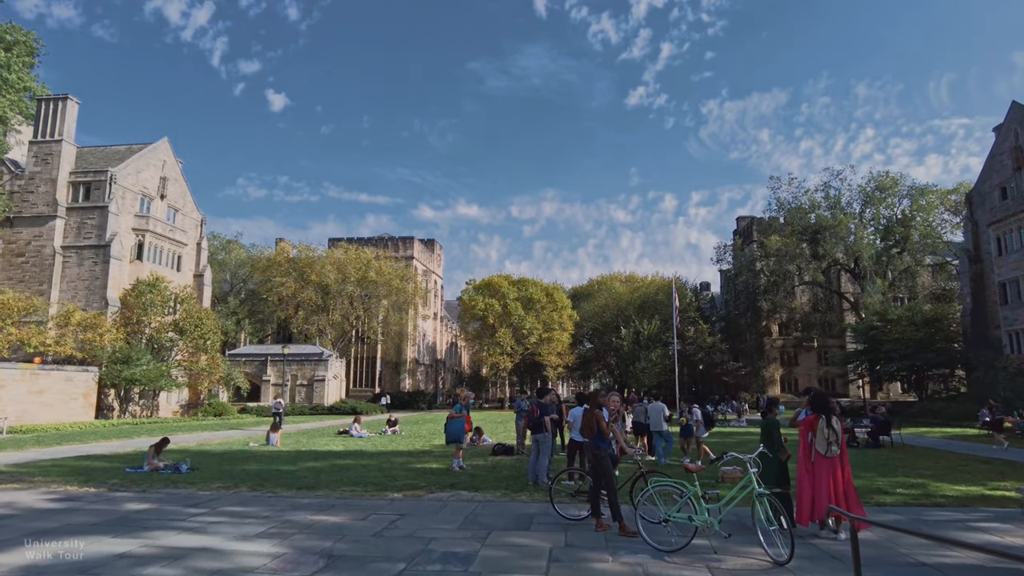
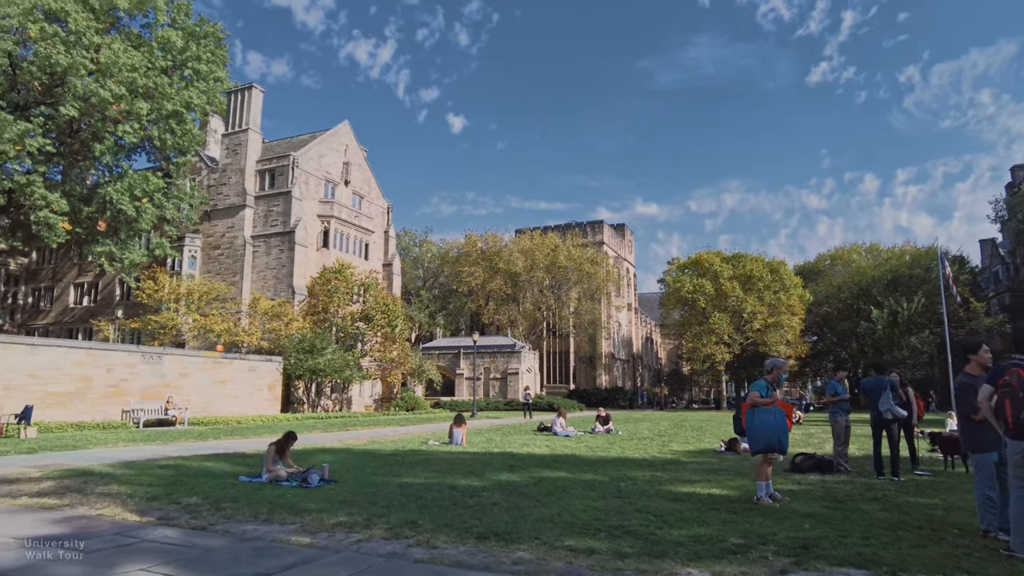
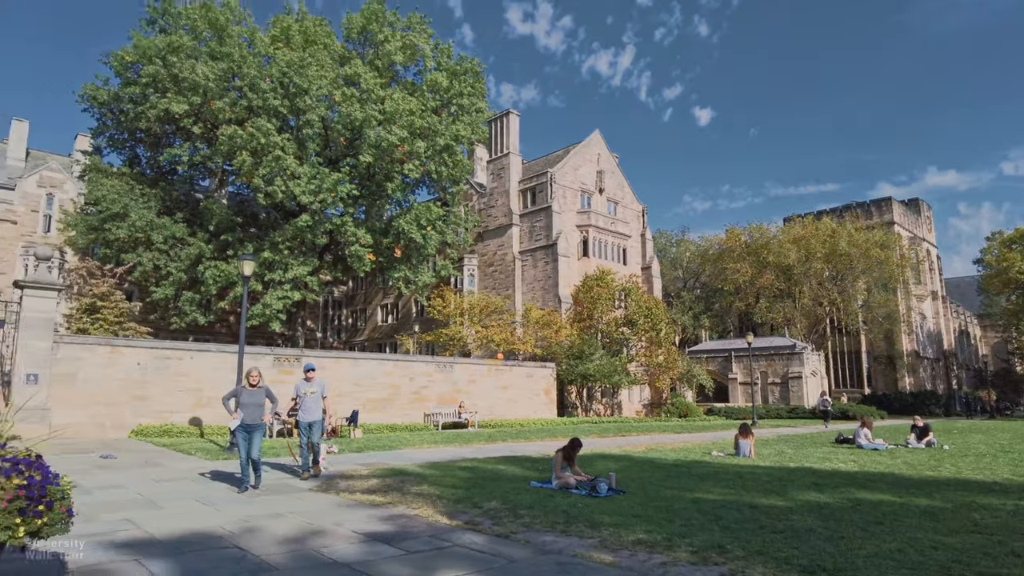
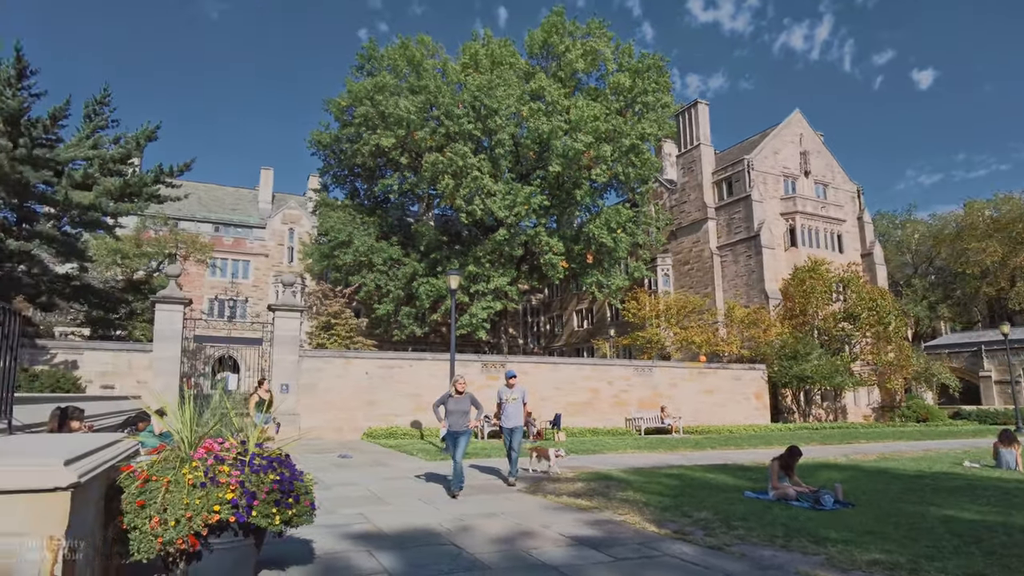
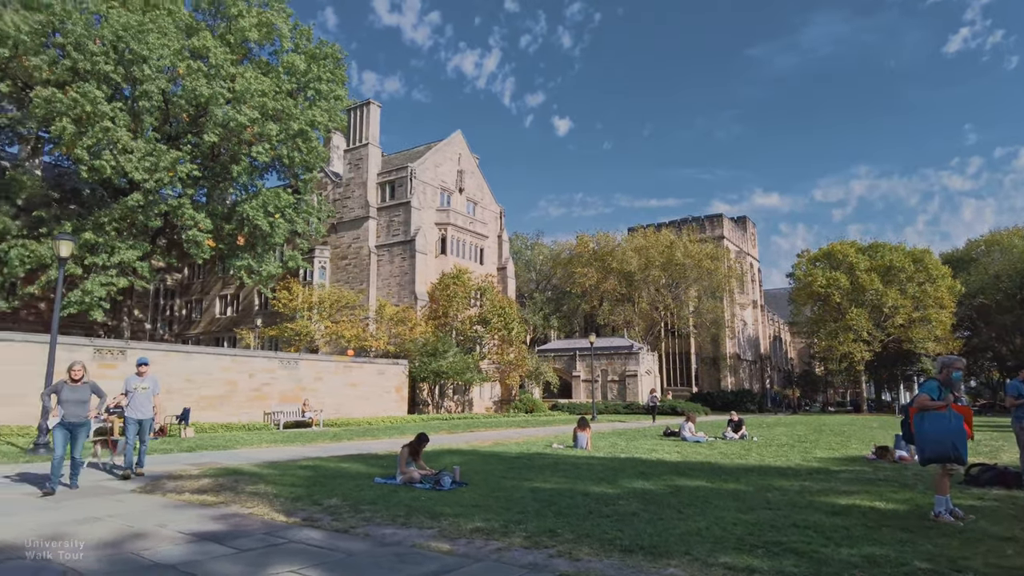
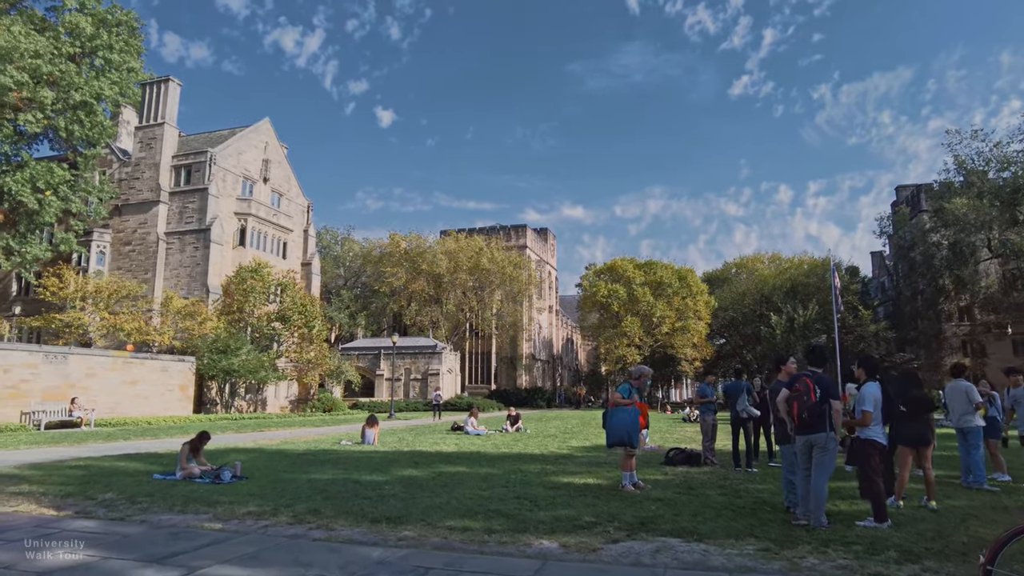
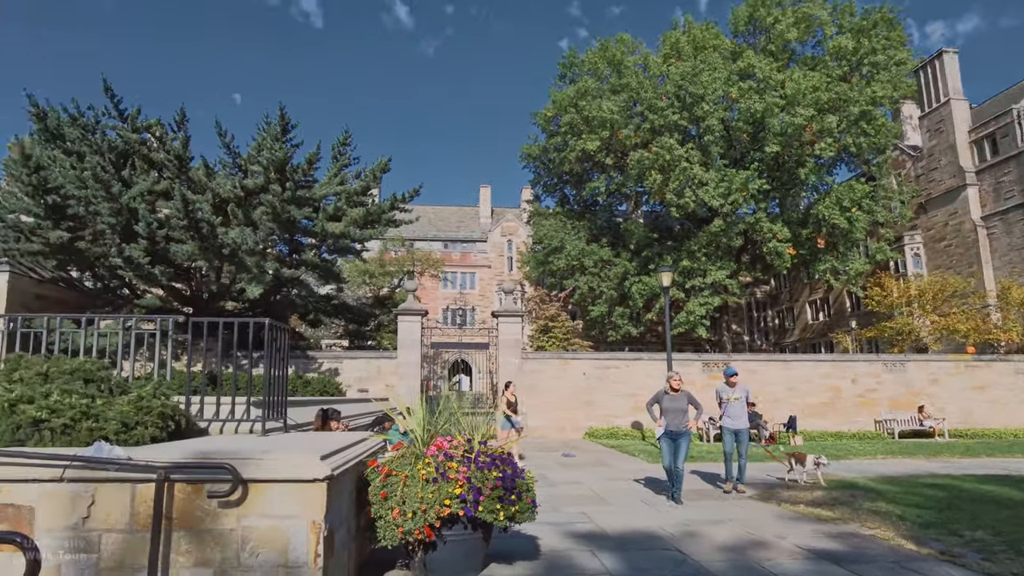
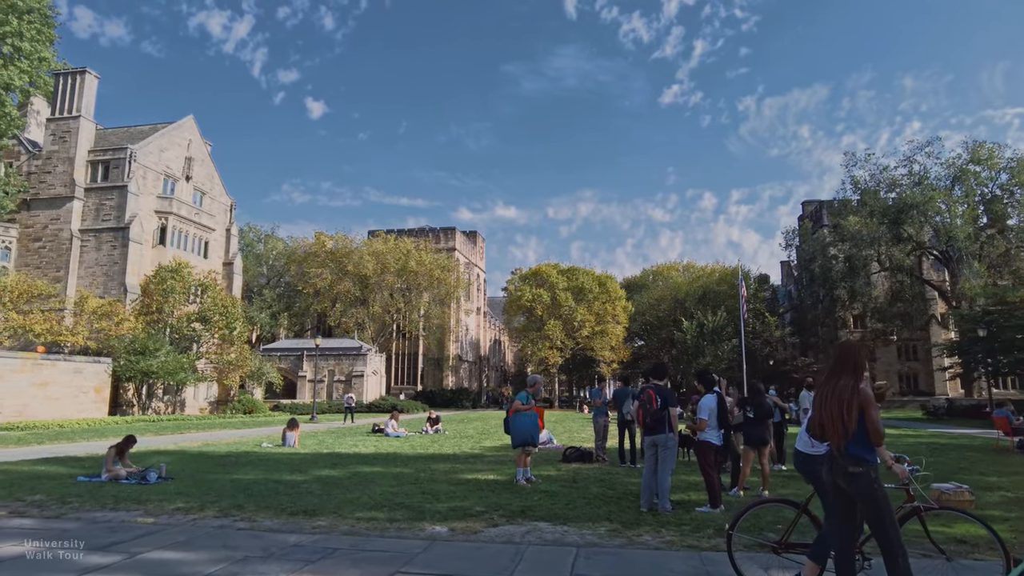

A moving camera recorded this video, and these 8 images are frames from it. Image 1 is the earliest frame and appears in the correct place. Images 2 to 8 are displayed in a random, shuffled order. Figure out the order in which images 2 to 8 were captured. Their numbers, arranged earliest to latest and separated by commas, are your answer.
8, 6, 2, 5, 3, 4, 7
